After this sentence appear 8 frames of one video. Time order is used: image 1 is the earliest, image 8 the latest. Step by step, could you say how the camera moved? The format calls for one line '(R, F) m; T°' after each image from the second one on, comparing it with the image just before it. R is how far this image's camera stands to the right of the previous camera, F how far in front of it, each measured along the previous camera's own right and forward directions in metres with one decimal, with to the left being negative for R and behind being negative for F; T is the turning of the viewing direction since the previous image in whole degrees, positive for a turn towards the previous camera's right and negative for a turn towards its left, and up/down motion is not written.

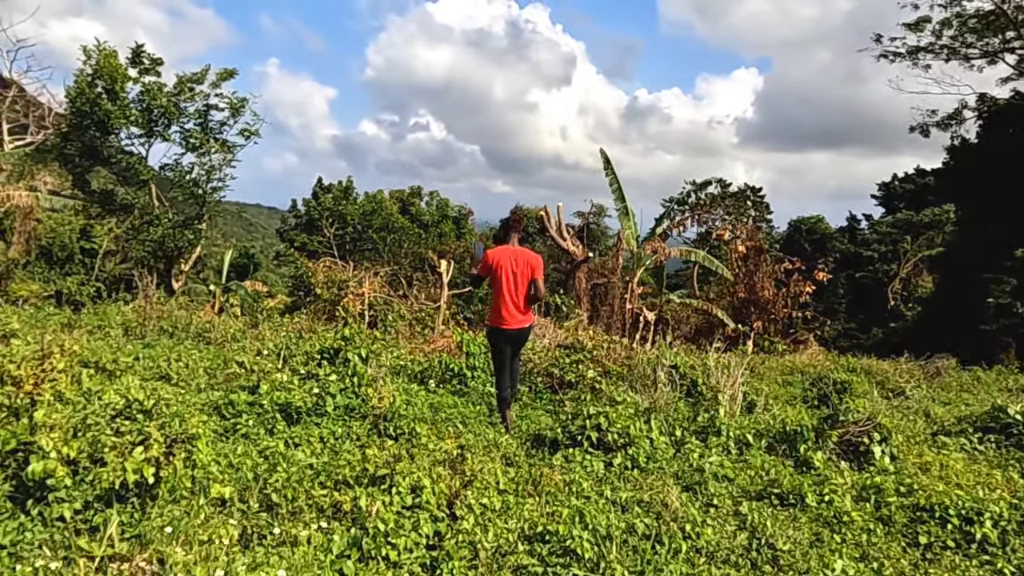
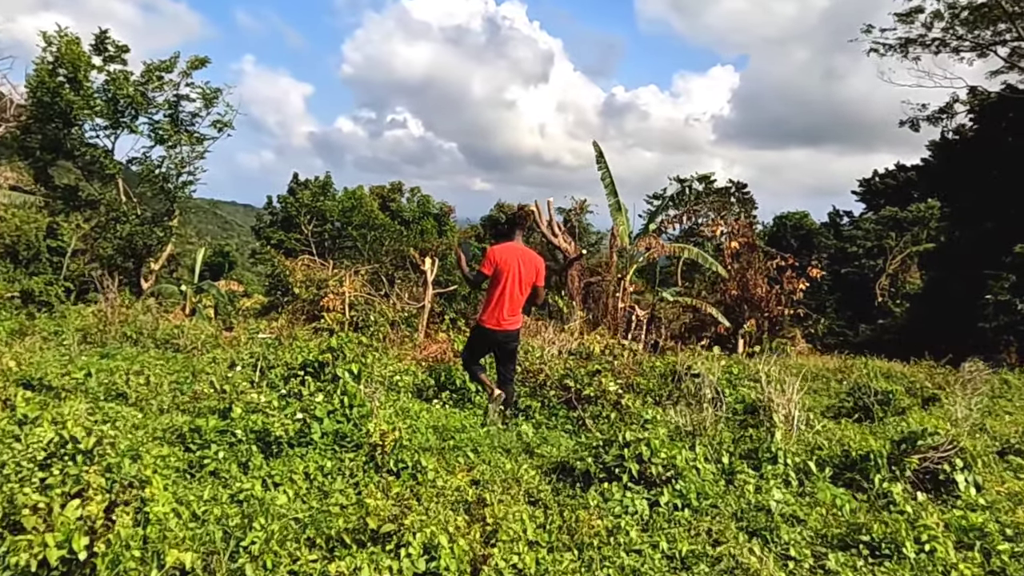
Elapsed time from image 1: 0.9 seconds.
(-0.2, +0.7) m; +2°
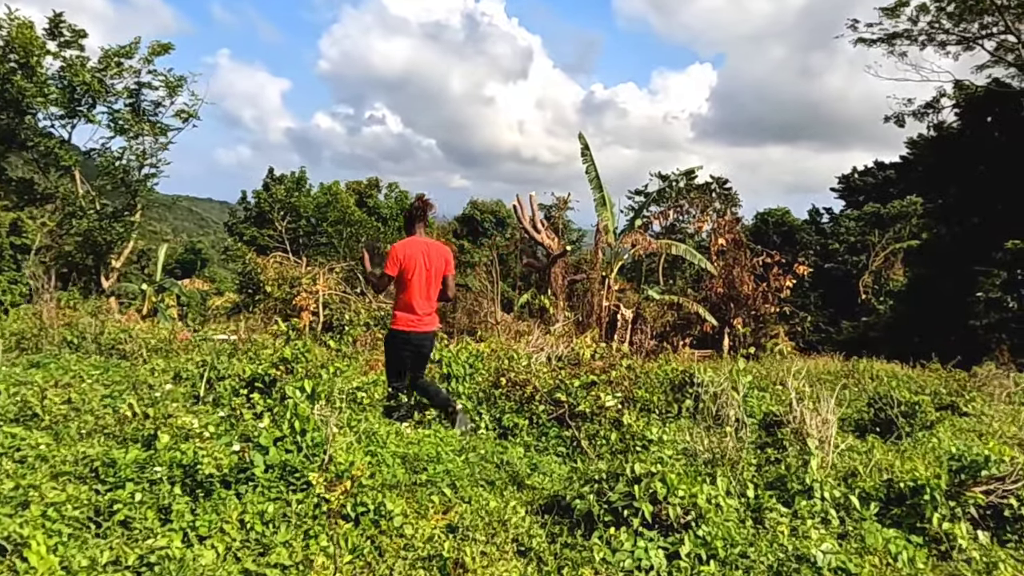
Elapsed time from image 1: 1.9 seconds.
(0.0, +0.6) m; +2°
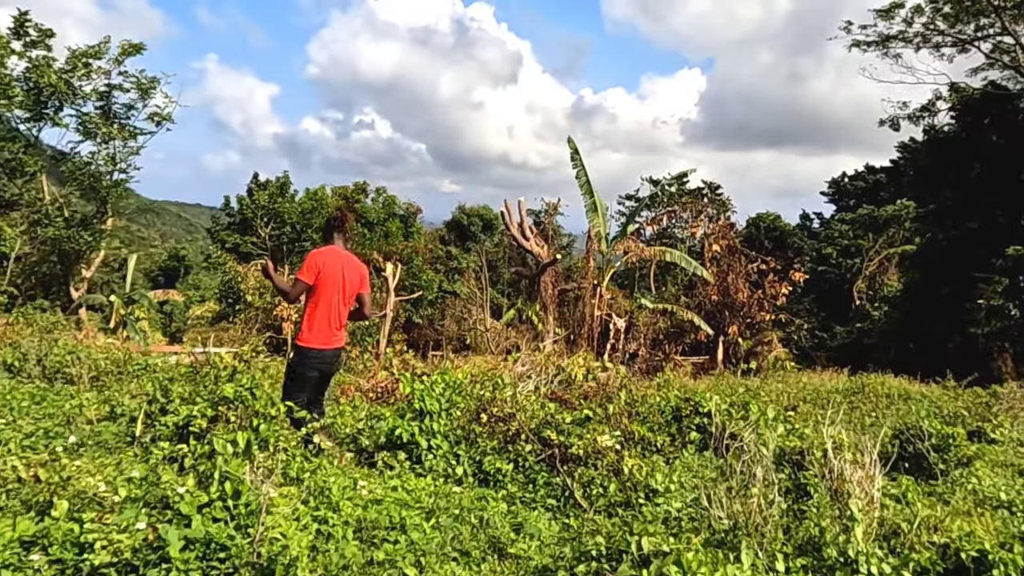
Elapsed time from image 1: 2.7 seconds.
(0.0, +0.6) m; +1°
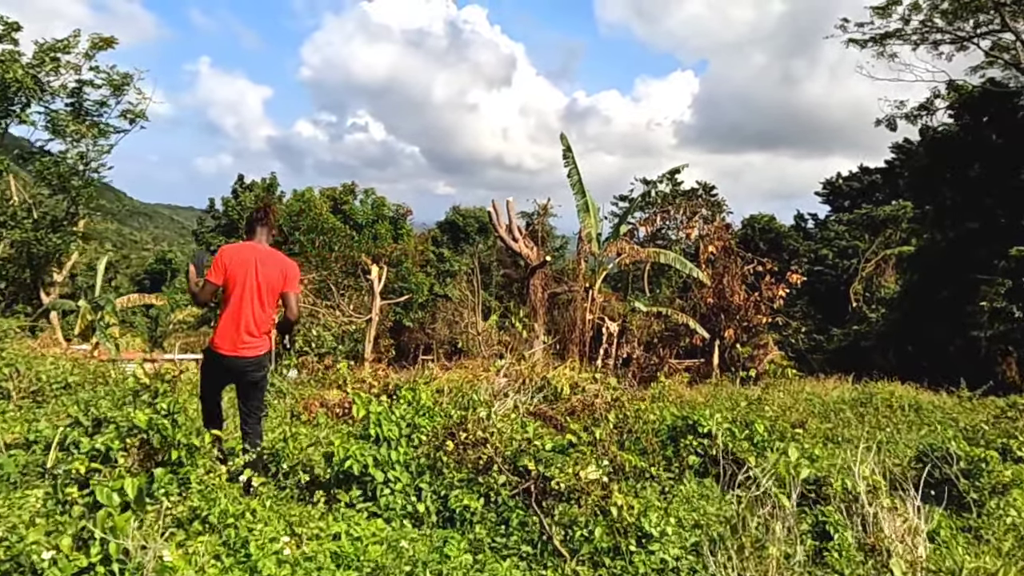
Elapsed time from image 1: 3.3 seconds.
(+0.1, +0.5) m; 0°
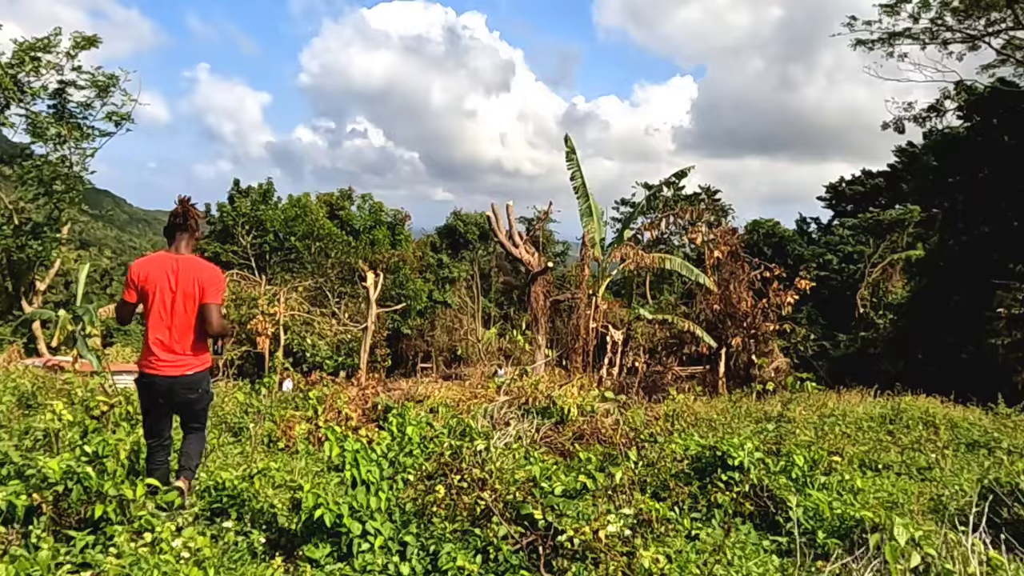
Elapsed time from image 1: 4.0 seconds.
(0.0, +0.5) m; 0°
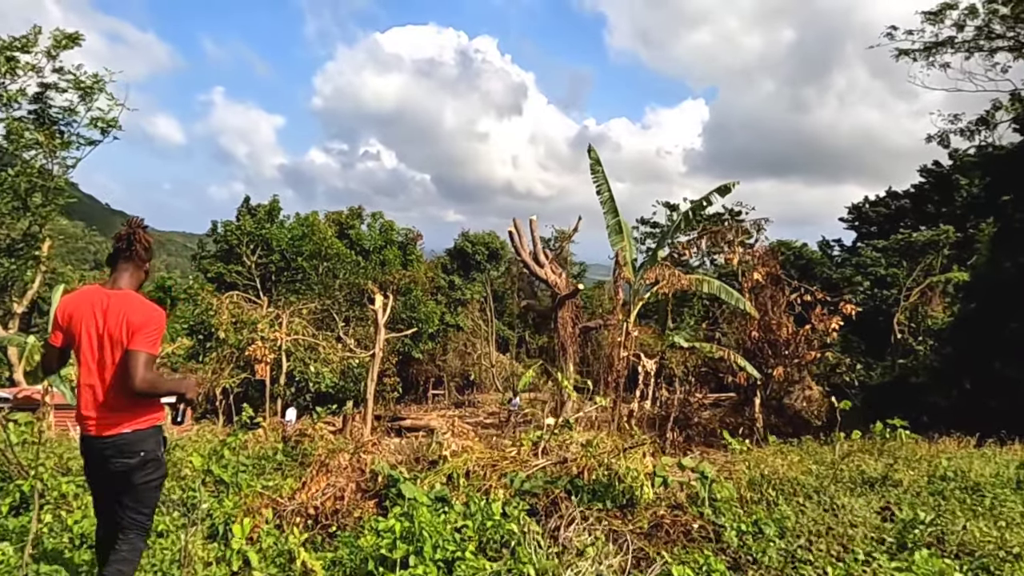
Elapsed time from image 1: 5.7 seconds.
(-0.2, +1.3) m; -1°
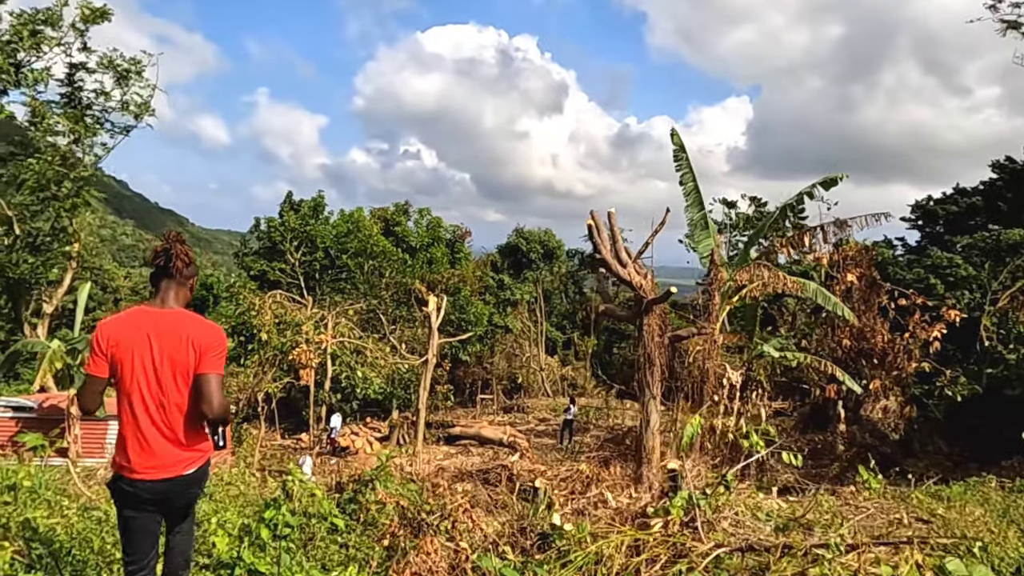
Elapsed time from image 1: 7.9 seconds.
(-0.5, +1.3) m; -3°
